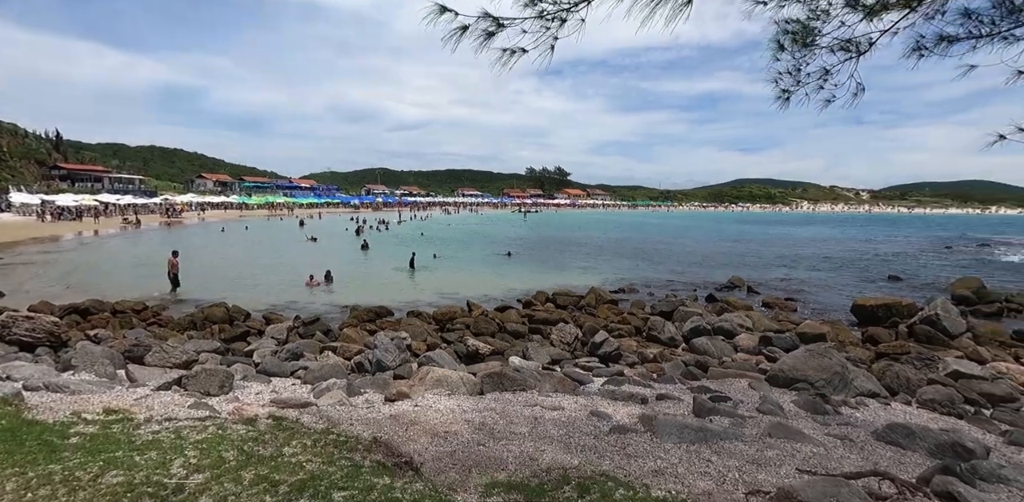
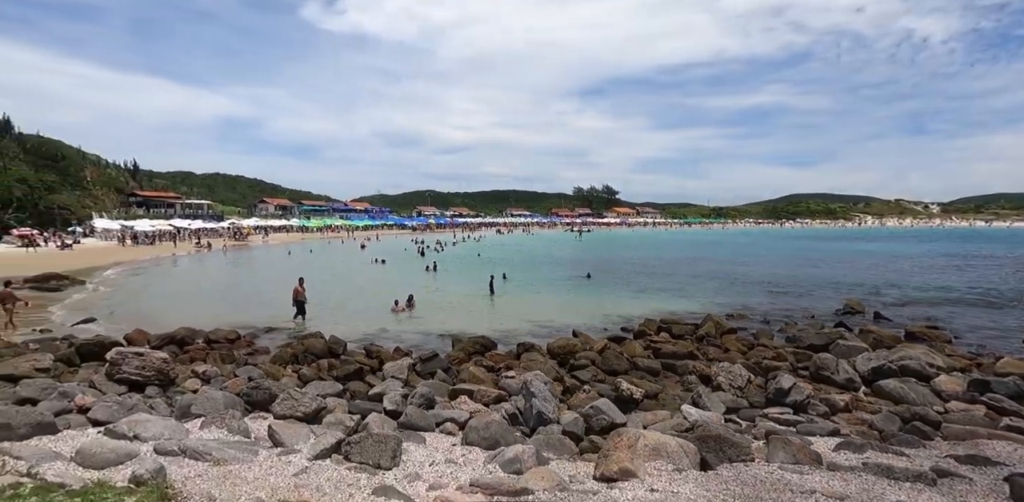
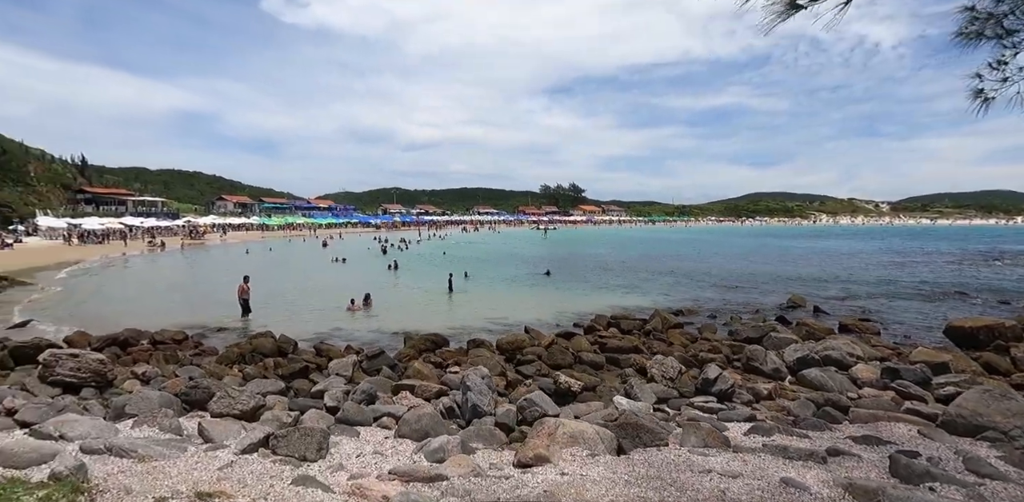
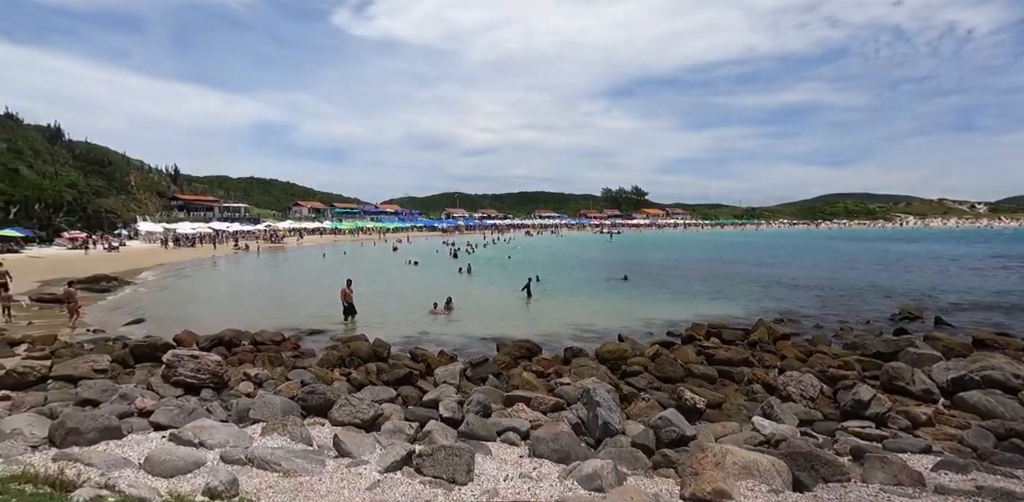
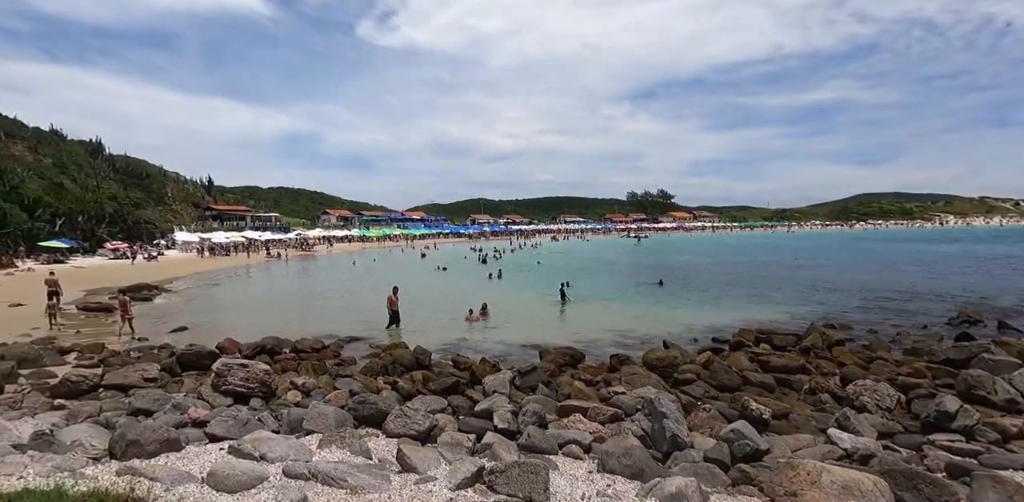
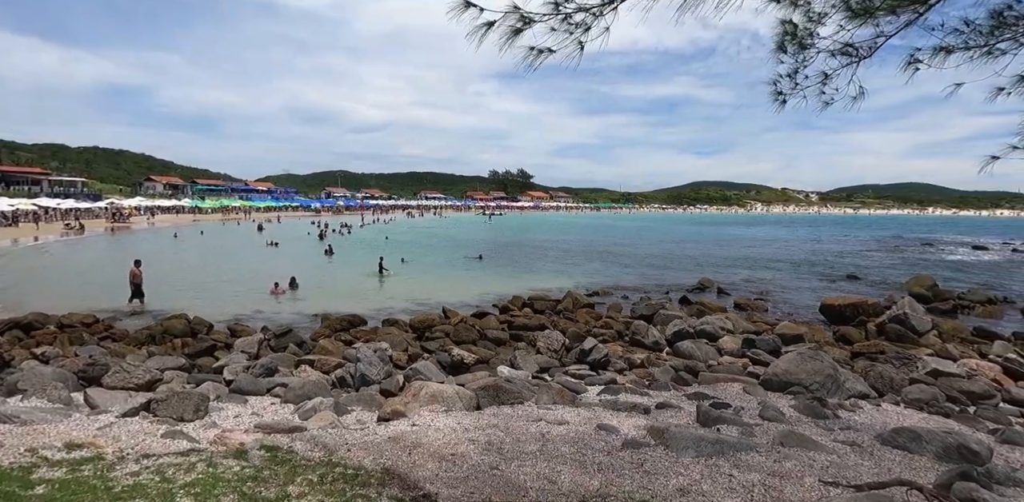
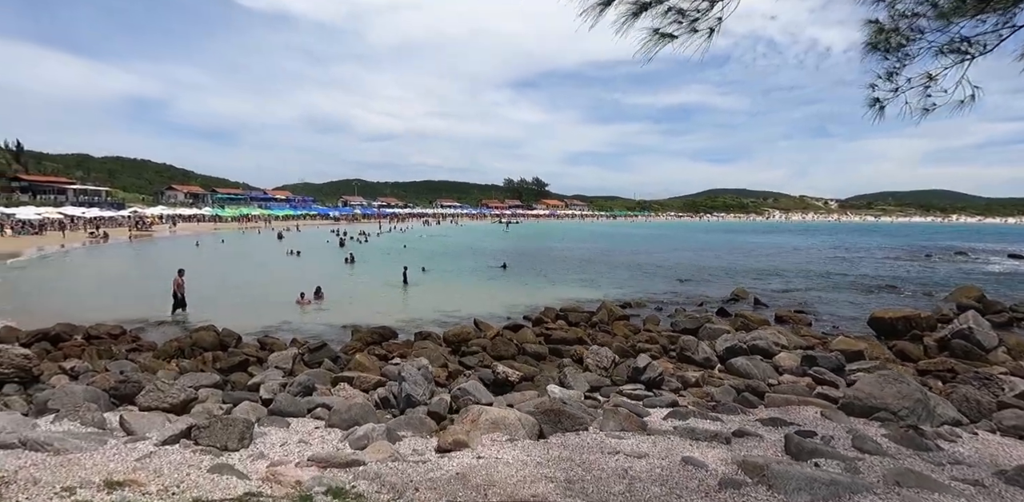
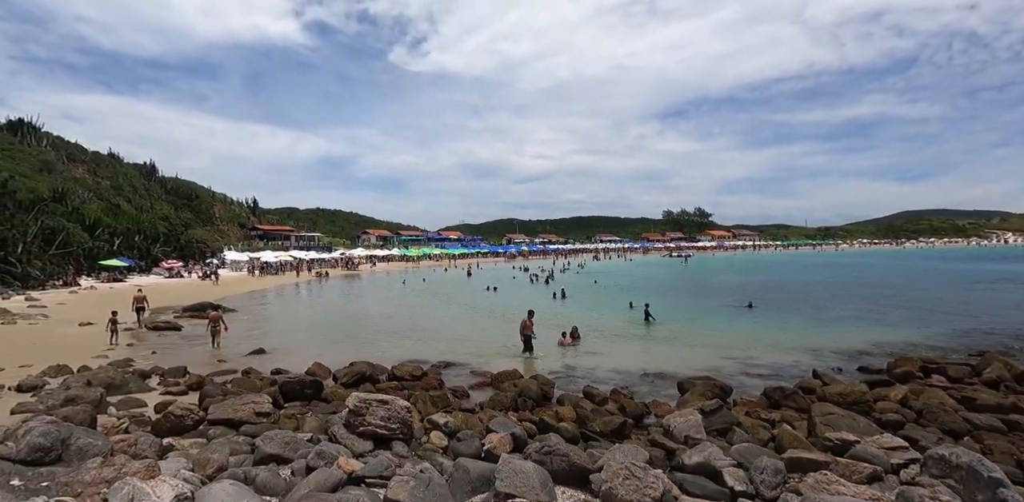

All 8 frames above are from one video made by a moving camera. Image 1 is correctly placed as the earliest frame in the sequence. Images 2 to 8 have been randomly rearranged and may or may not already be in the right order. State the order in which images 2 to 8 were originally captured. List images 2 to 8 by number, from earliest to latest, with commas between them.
6, 7, 3, 2, 4, 5, 8
